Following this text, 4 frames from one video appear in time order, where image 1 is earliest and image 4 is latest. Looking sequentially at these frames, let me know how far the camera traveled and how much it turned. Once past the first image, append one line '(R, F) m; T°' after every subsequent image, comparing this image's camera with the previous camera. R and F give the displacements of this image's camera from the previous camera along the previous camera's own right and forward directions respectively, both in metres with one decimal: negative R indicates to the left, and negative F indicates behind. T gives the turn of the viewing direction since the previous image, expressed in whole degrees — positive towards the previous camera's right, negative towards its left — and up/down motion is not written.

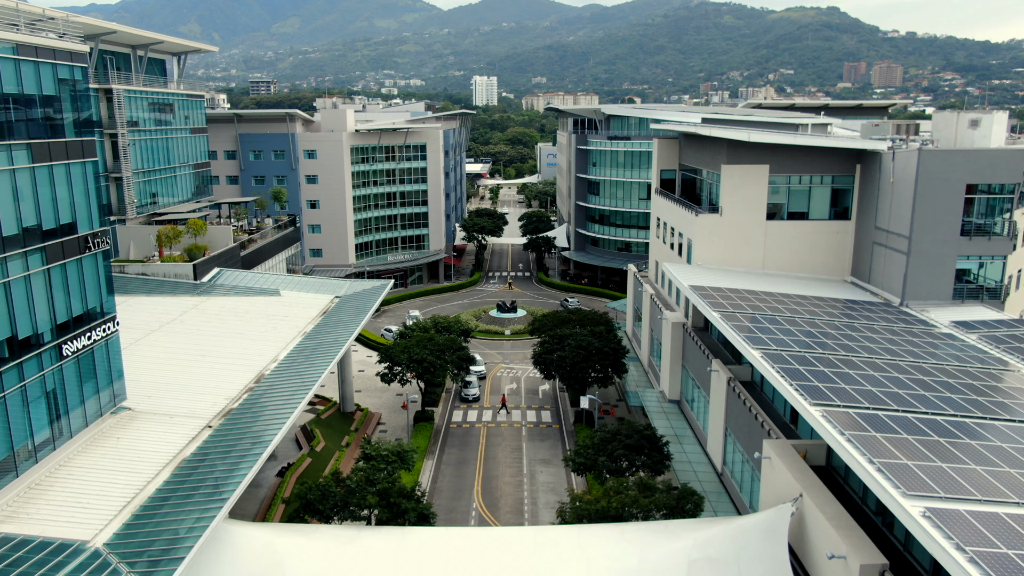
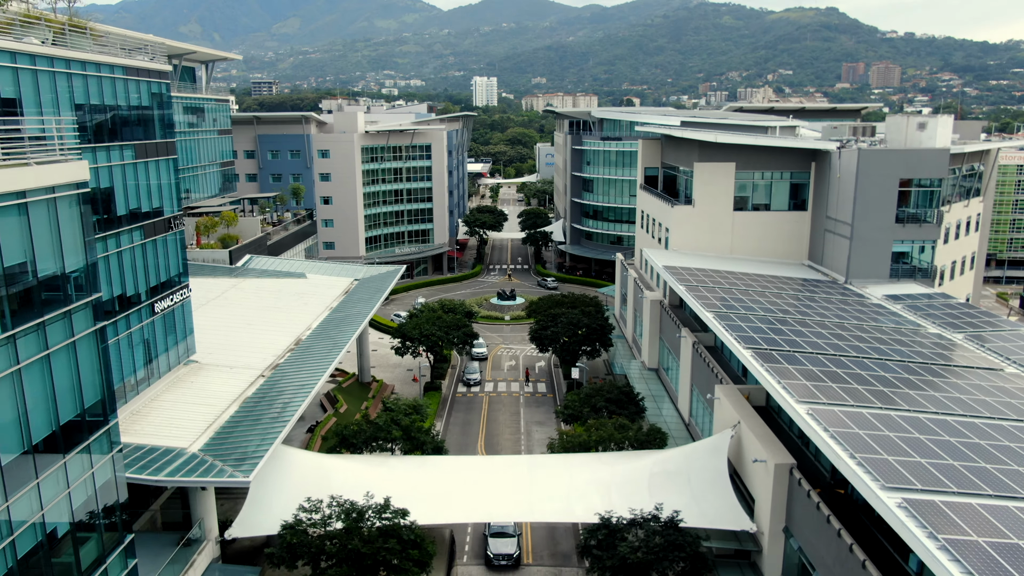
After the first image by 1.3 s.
(+0.1, -5.5) m; 0°
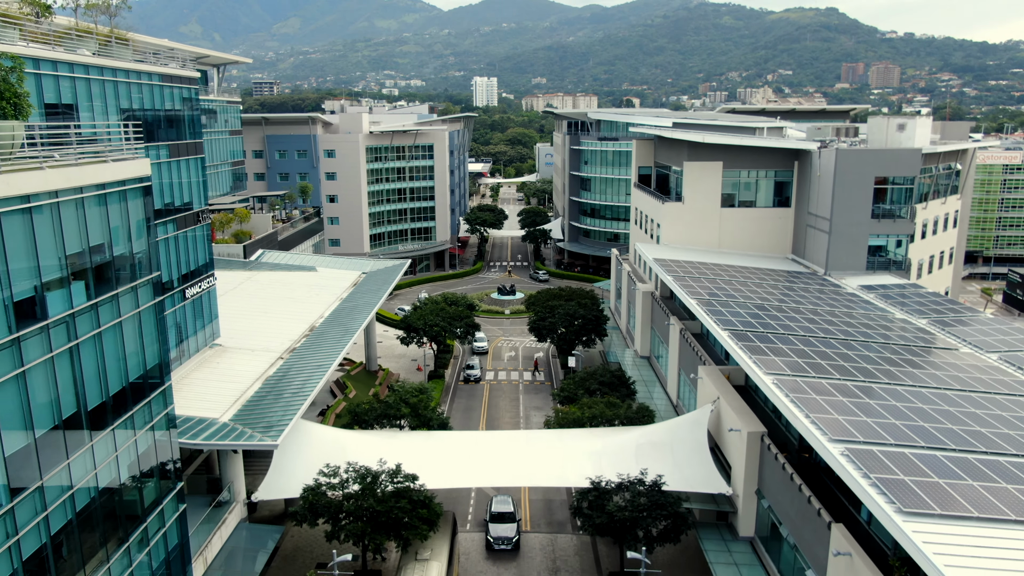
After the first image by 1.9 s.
(0.0, -2.5) m; 0°
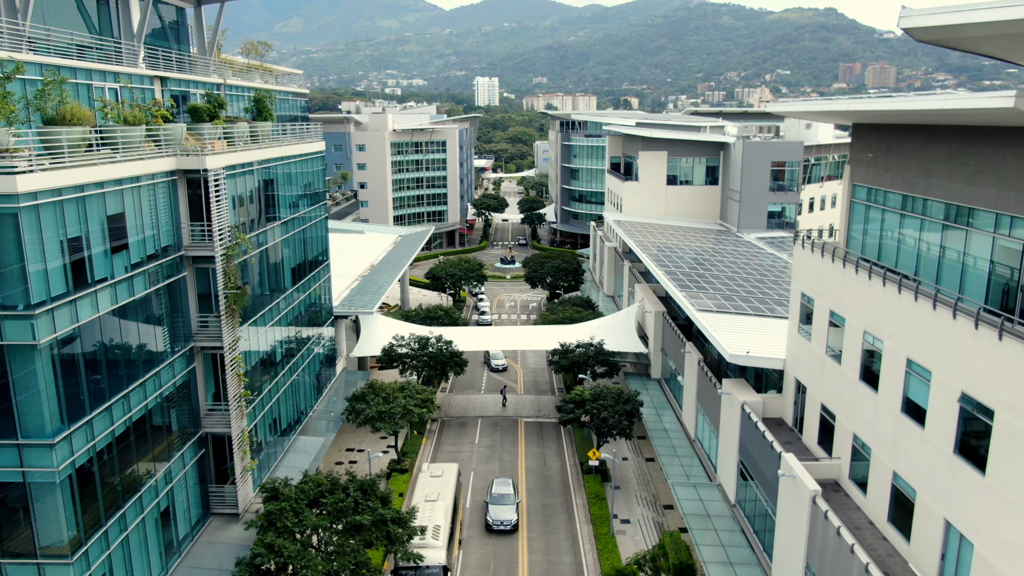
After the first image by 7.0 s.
(+0.1, -16.2) m; 0°
